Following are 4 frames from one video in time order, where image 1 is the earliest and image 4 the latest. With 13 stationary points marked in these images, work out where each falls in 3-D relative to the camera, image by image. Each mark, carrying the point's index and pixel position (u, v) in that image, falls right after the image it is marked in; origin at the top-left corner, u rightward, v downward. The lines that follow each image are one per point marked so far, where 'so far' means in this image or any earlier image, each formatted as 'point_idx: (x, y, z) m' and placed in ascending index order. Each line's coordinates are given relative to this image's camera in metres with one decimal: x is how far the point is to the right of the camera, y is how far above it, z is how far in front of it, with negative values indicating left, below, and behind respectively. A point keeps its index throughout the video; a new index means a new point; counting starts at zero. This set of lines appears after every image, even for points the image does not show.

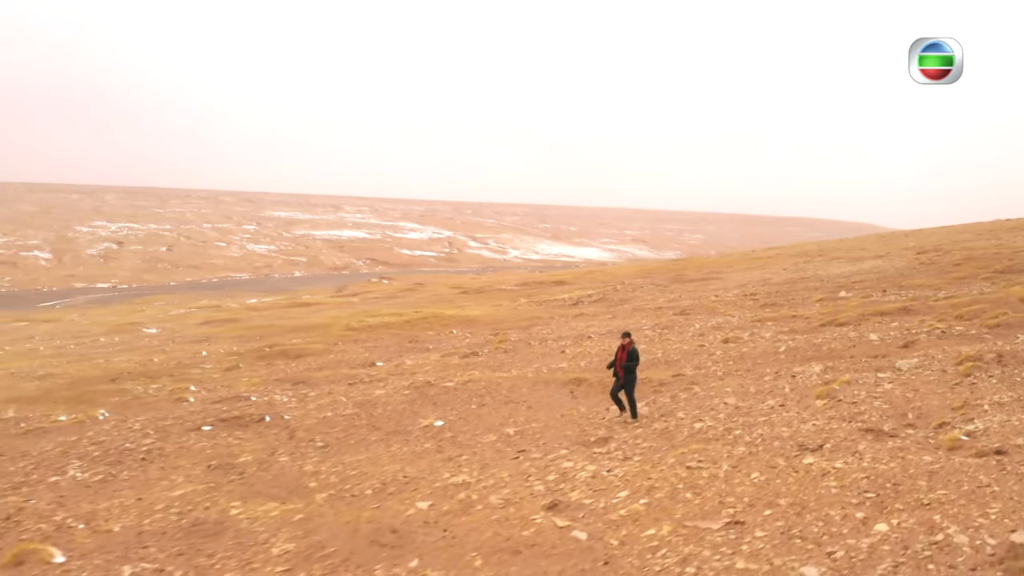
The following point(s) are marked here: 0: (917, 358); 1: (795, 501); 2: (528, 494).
0: (+9.3, -1.6, +18.5) m
1: (+3.2, -2.4, +9.3) m
2: (+0.3, -2.7, +11.1) m
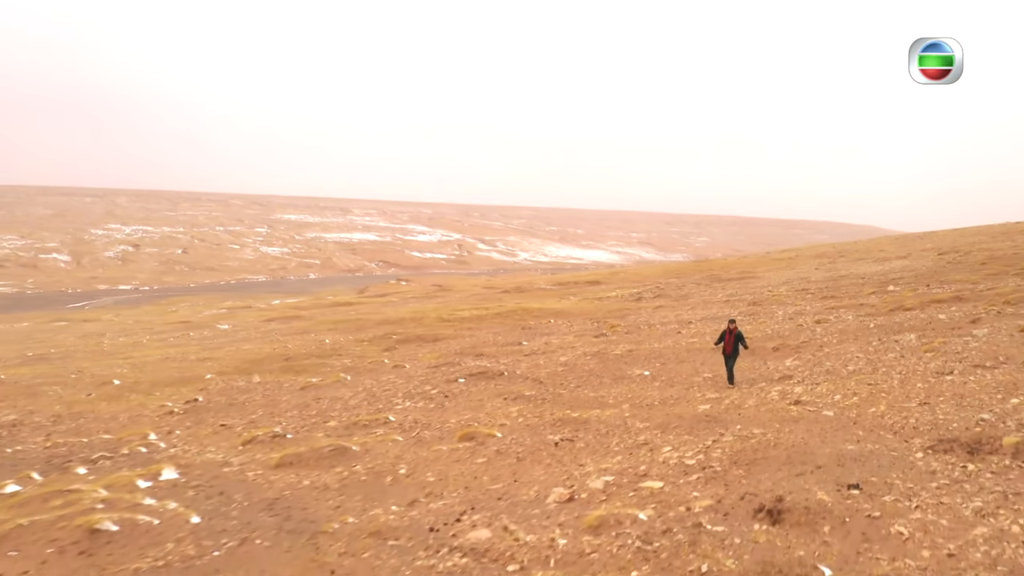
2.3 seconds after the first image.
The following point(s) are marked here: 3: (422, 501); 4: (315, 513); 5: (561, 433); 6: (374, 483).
0: (+14.6, -1.2, +24.9) m
1: (+8.5, -2.0, +15.7) m
2: (+5.6, -2.3, +17.5) m
3: (-1.4, -3.2, +12.5) m
4: (-3.0, -3.3, +12.5) m
5: (+1.0, -2.9, +16.3) m
6: (-2.3, -3.2, +13.7) m
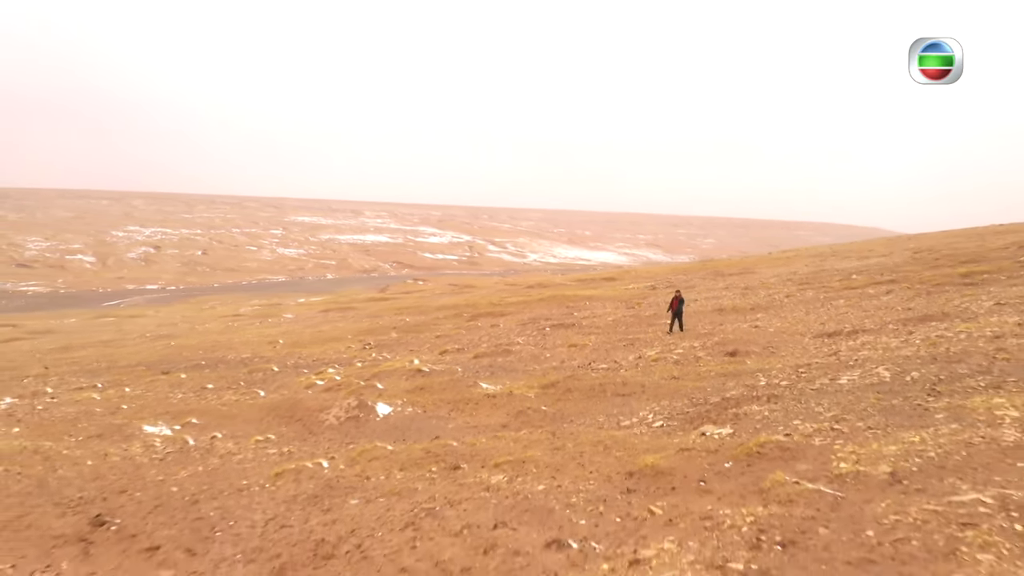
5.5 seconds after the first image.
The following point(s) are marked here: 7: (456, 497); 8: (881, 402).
0: (+17.8, -0.4, +38.1) m
1: (+11.6, -1.1, +28.9) m
2: (+8.7, -1.5, +30.8) m
3: (+1.7, -2.3, +25.8) m
4: (+0.1, -2.4, +25.8) m
5: (+4.1, -2.0, +29.6) m
6: (+0.8, -2.3, +27.0) m
7: (-0.7, -2.5, +9.9) m
8: (+5.9, -1.8, +13.2) m
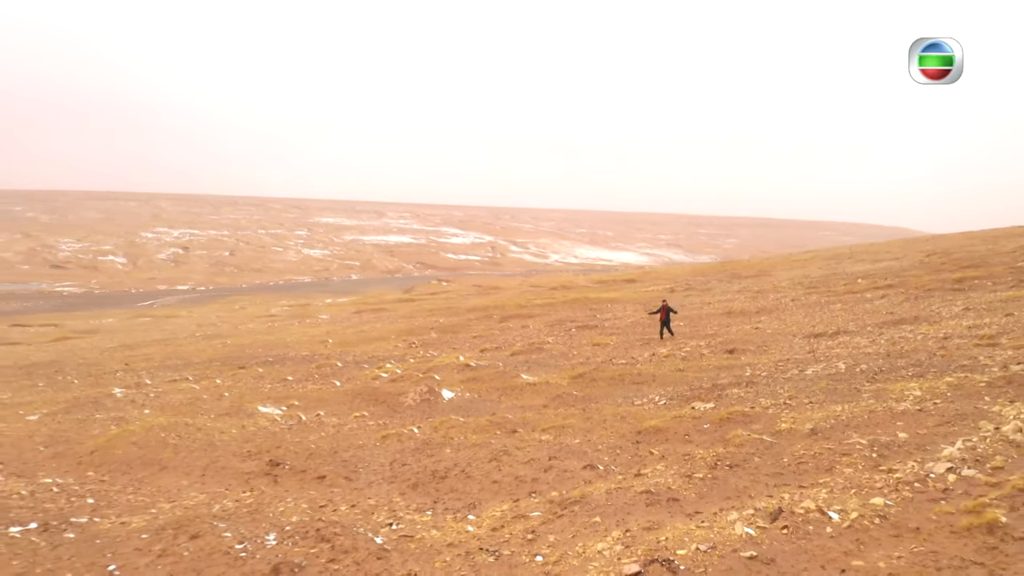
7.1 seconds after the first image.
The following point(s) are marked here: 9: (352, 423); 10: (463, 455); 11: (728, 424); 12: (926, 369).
0: (+19.3, -0.6, +42.2) m
1: (+12.9, -1.4, +33.2) m
2: (+10.1, -1.7, +35.2) m
3: (+2.9, -2.6, +30.4) m
4: (+1.3, -2.7, +30.4) m
5: (+5.4, -2.3, +34.1) m
6: (+2.1, -2.6, +31.6) m
7: (+0.1, -2.8, +14.6) m
8: (+6.8, -2.1, +17.6) m
9: (-3.8, -3.2, +19.5) m
10: (-0.9, -3.0, +14.4) m
11: (+3.9, -2.4, +14.6) m
12: (+9.6, -1.9, +18.8) m
